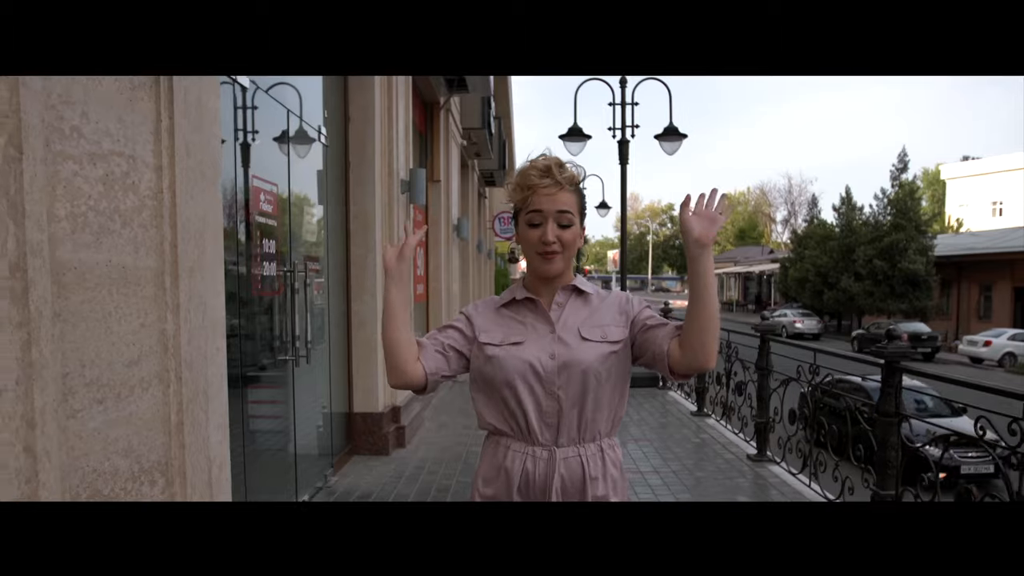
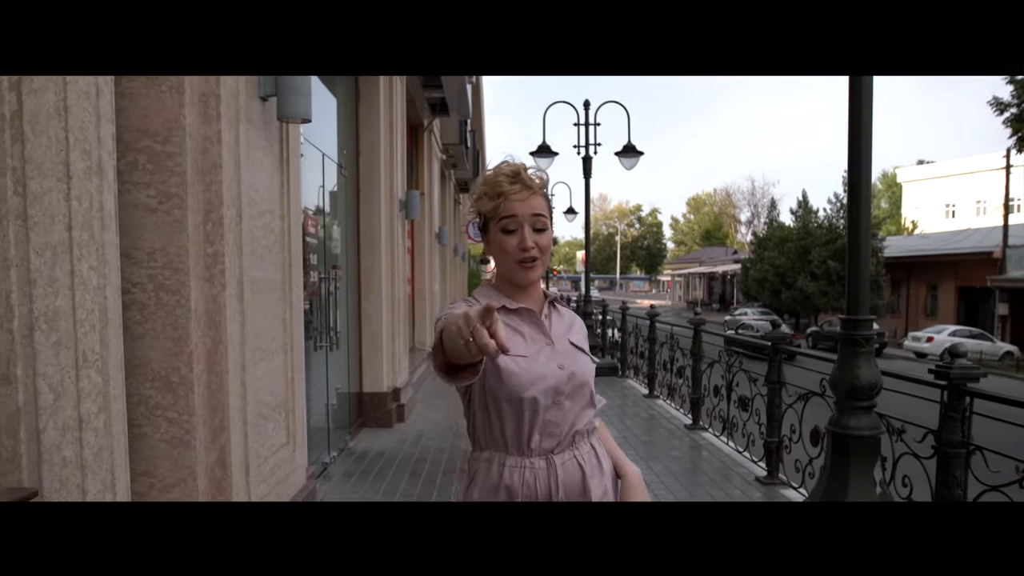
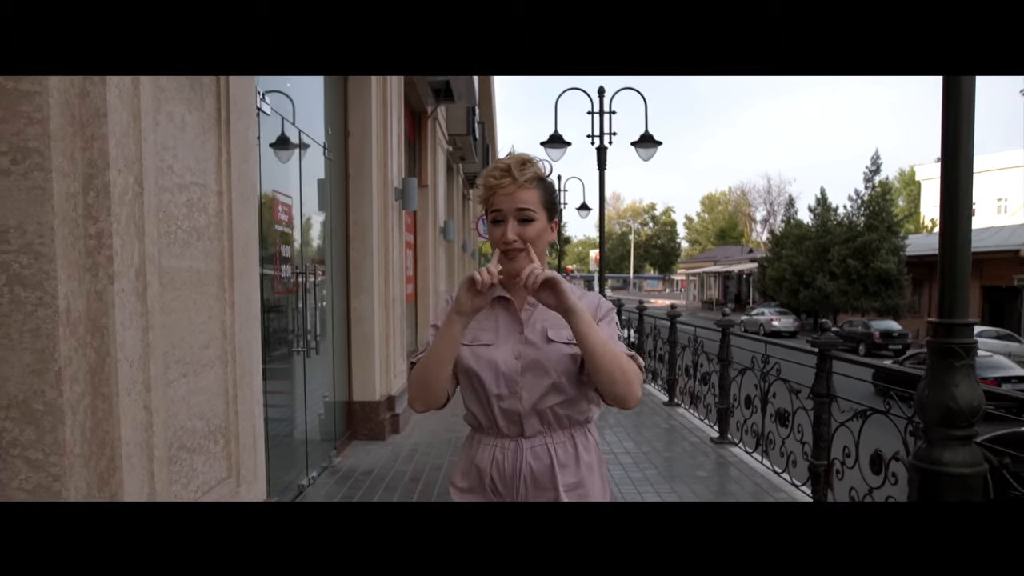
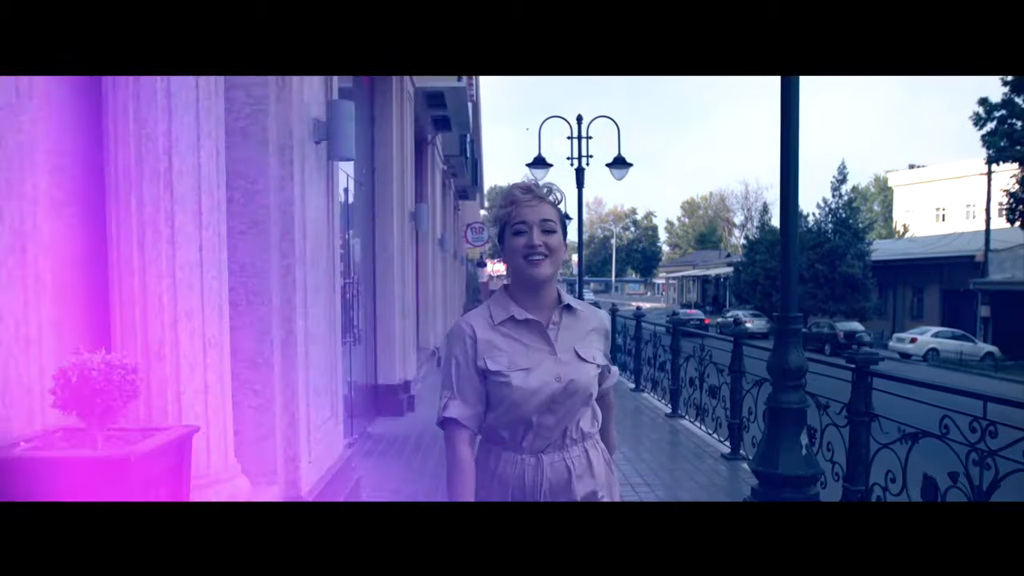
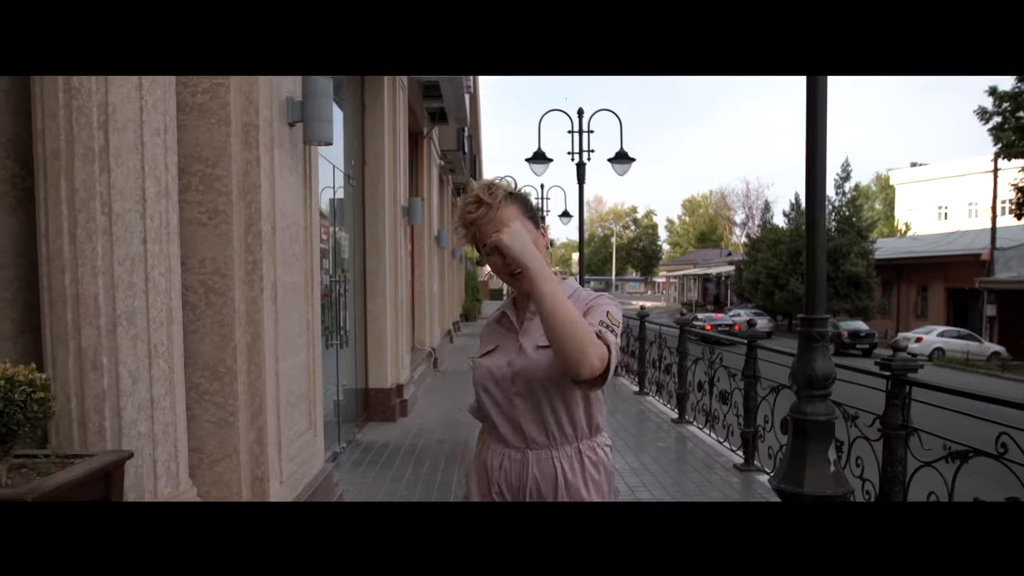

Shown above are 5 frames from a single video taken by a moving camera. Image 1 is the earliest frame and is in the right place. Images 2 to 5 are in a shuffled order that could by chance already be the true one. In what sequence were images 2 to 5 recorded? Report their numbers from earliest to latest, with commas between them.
3, 2, 5, 4
